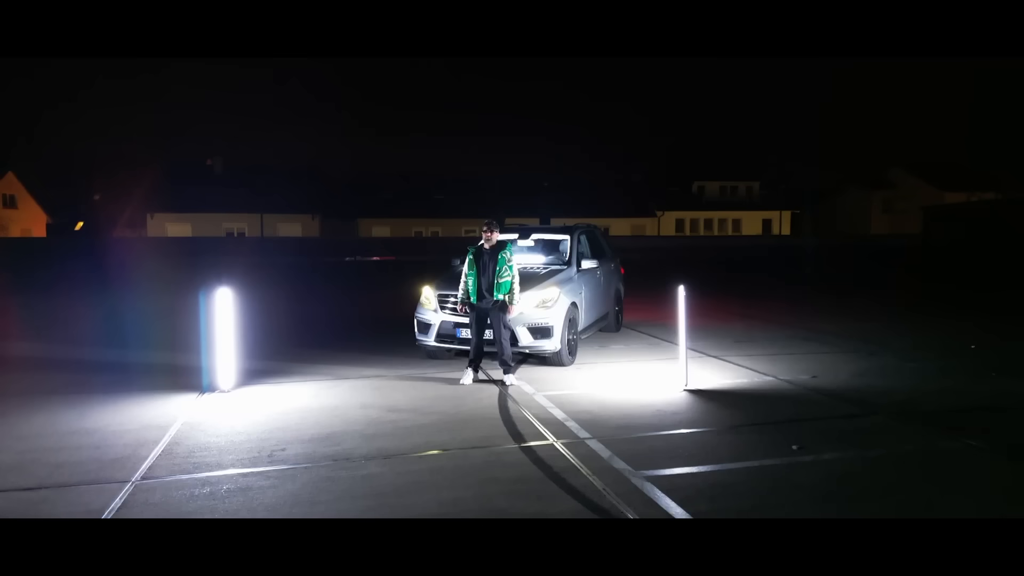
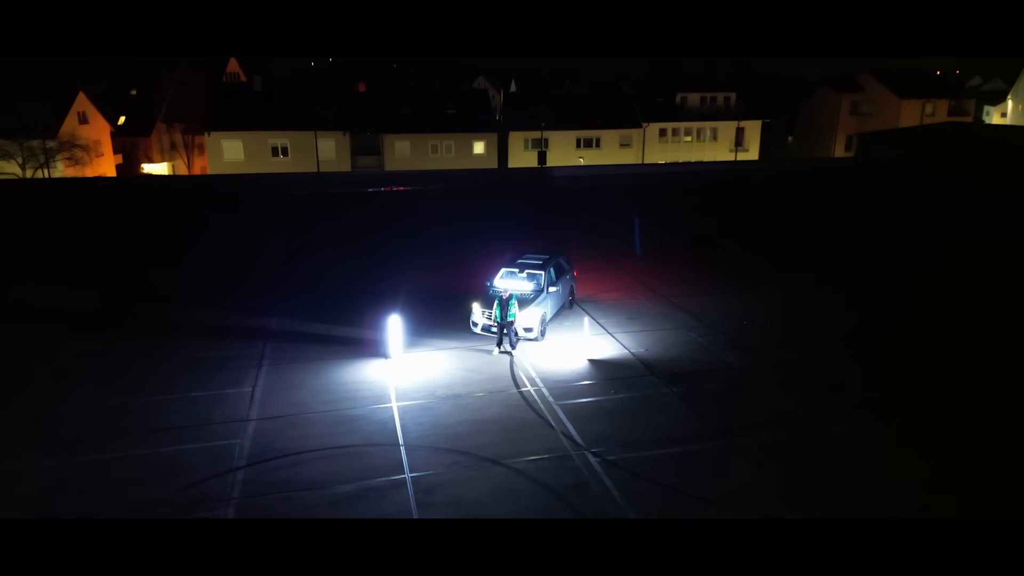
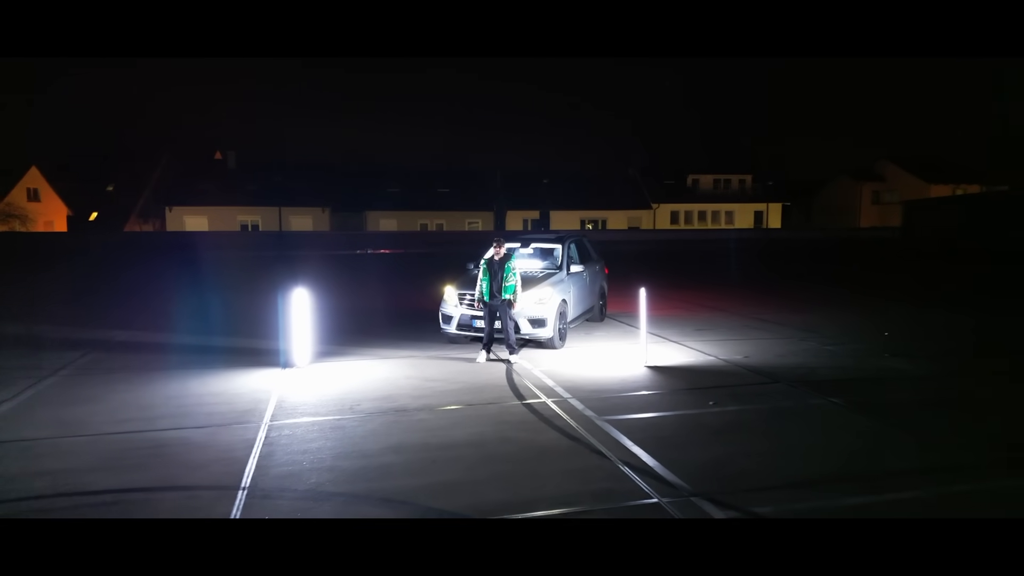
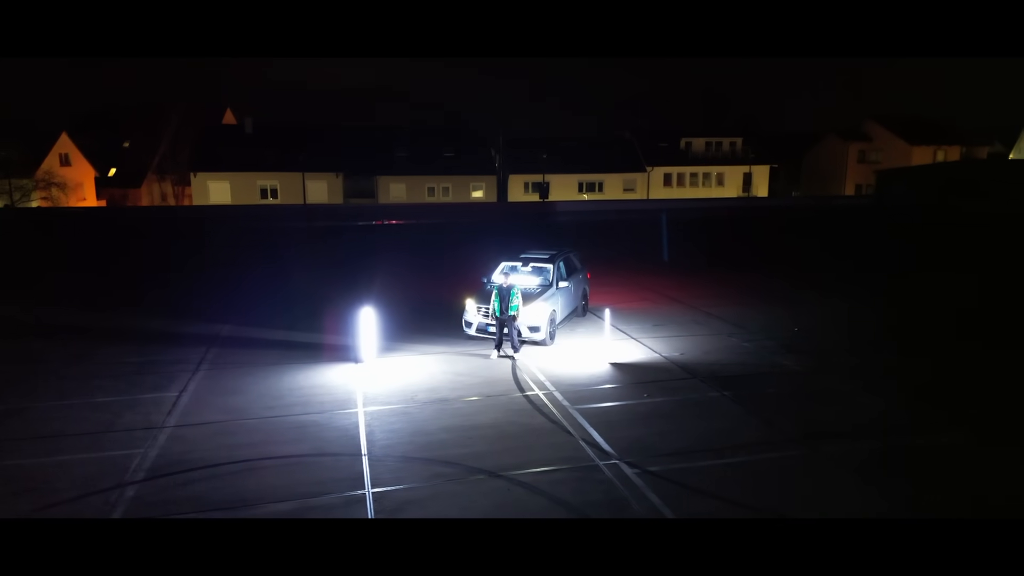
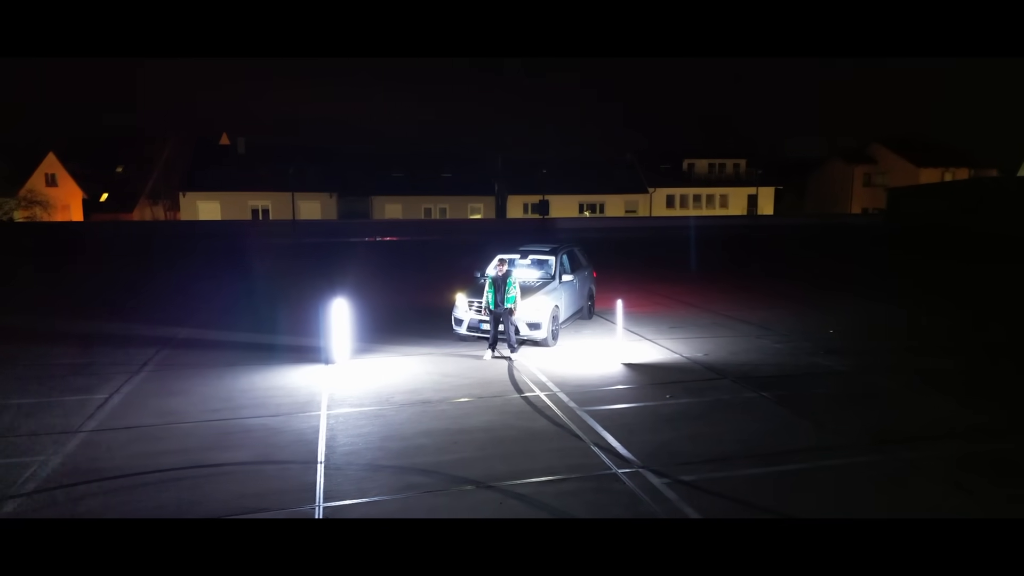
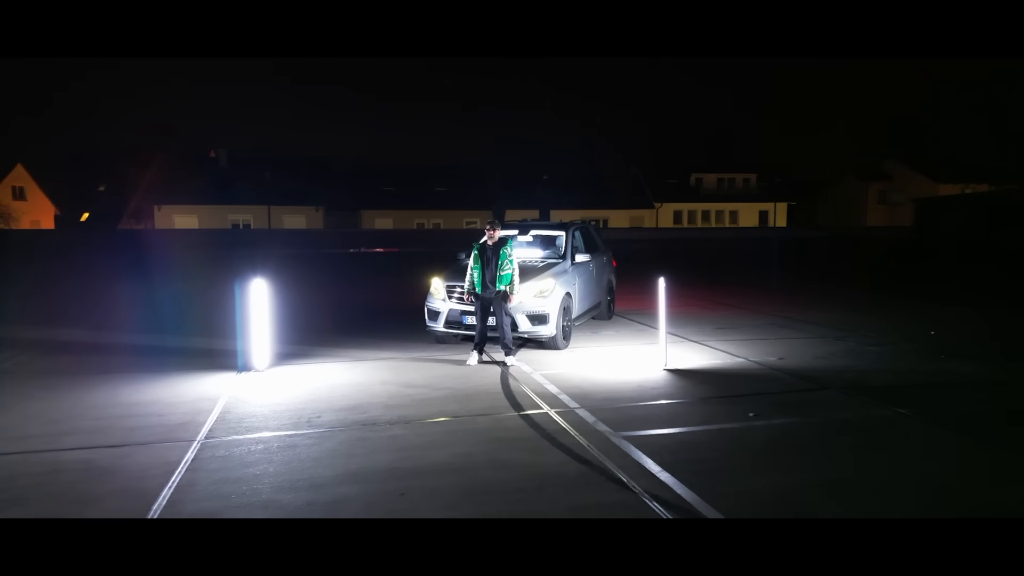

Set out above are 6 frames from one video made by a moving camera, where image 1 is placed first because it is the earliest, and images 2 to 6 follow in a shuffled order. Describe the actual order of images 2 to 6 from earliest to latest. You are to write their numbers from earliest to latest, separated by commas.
6, 3, 5, 4, 2
